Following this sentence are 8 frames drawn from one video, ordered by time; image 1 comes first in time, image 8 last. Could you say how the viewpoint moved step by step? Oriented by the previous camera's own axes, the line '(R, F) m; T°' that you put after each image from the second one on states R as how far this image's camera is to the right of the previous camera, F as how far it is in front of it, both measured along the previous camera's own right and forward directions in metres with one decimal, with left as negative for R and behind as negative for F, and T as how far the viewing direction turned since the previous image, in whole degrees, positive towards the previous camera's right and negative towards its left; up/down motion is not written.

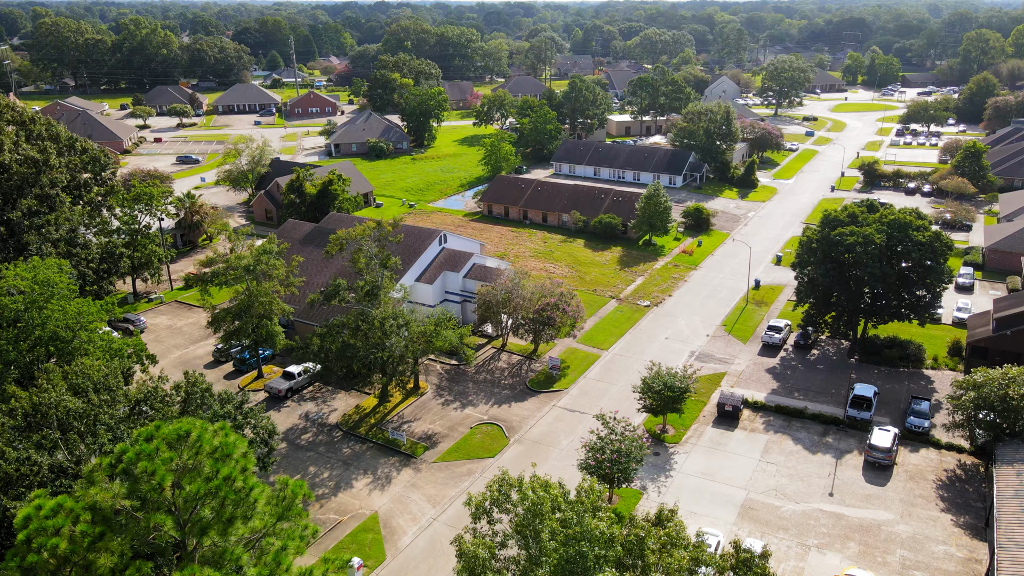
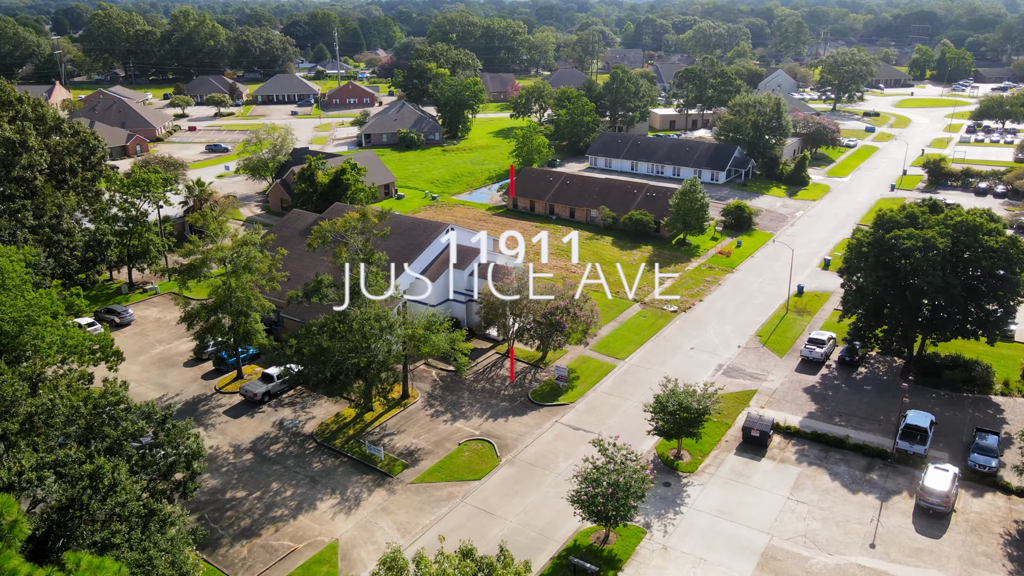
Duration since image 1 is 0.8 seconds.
(+2.5, +4.7) m; -4°
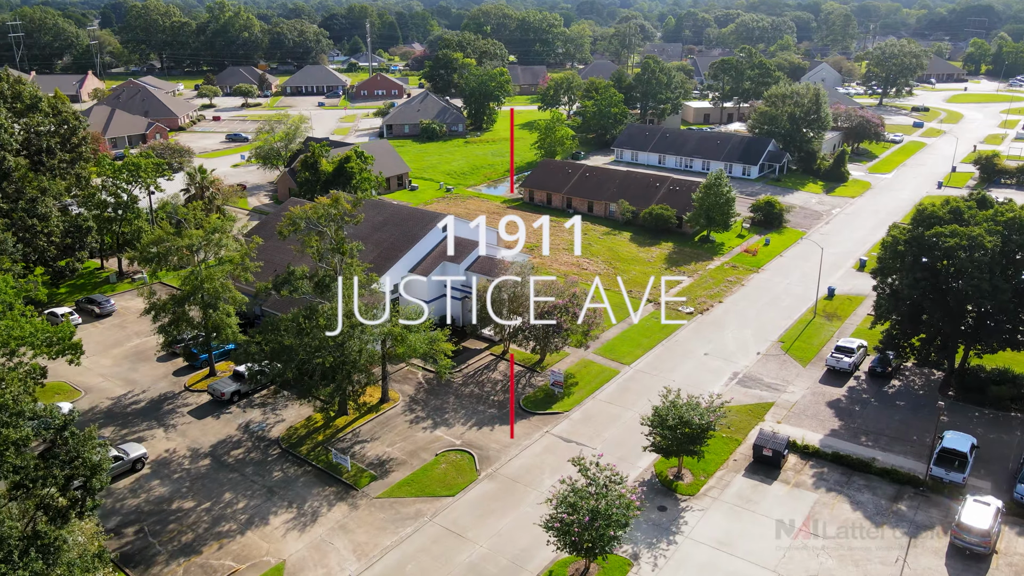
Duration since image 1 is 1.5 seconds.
(+2.3, +3.5) m; -3°
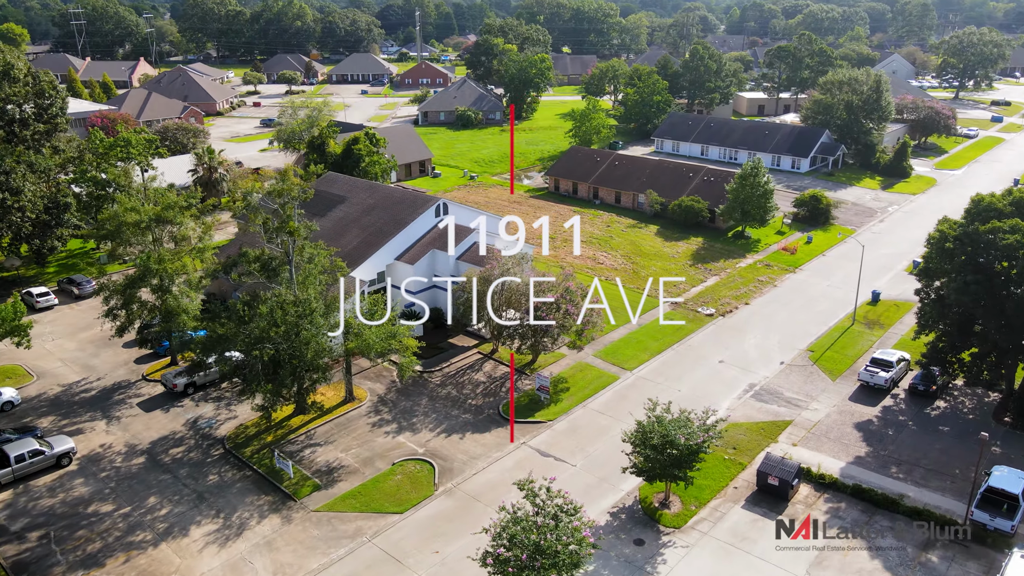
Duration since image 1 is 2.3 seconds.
(+3.3, +4.1) m; -5°
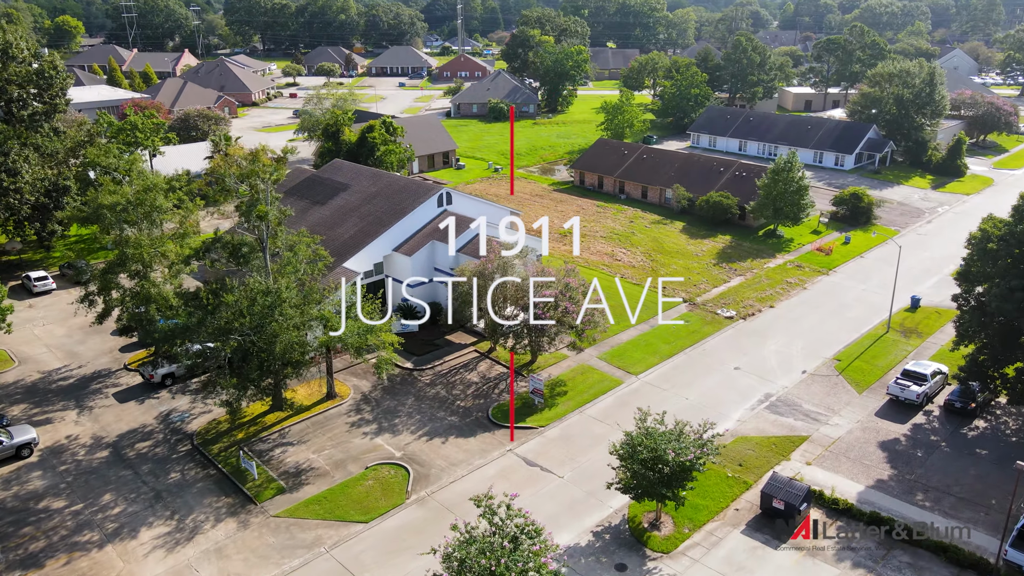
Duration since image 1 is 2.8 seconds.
(+2.1, +2.3) m; -4°
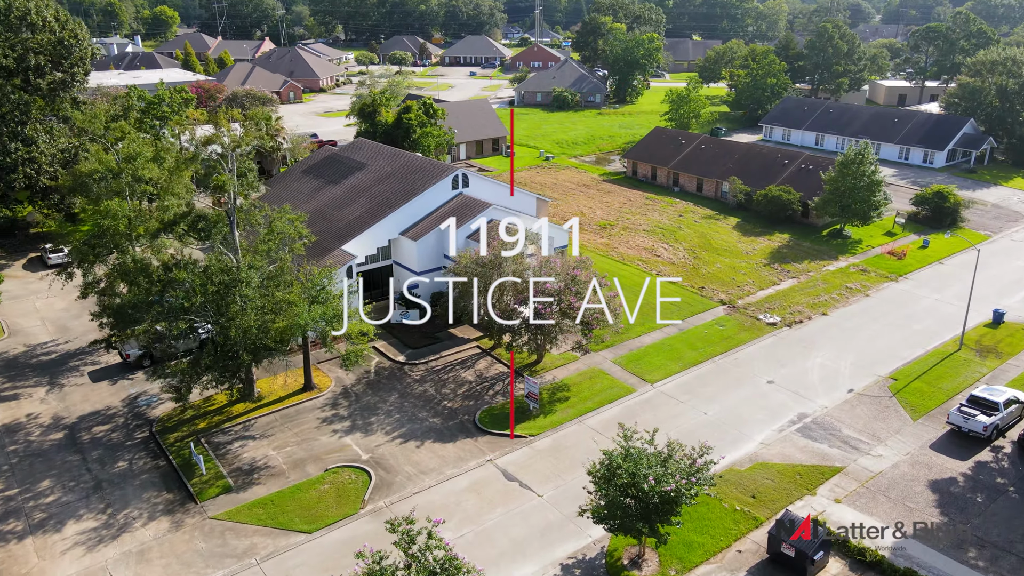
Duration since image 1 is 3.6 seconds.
(+3.1, +3.5) m; -6°
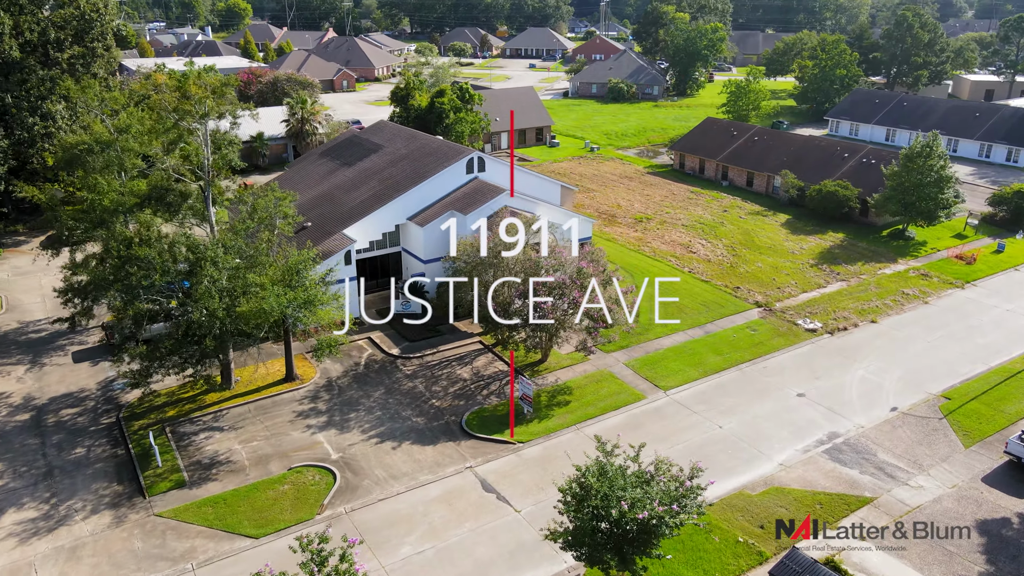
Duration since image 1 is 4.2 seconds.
(+2.3, +2.6) m; -5°
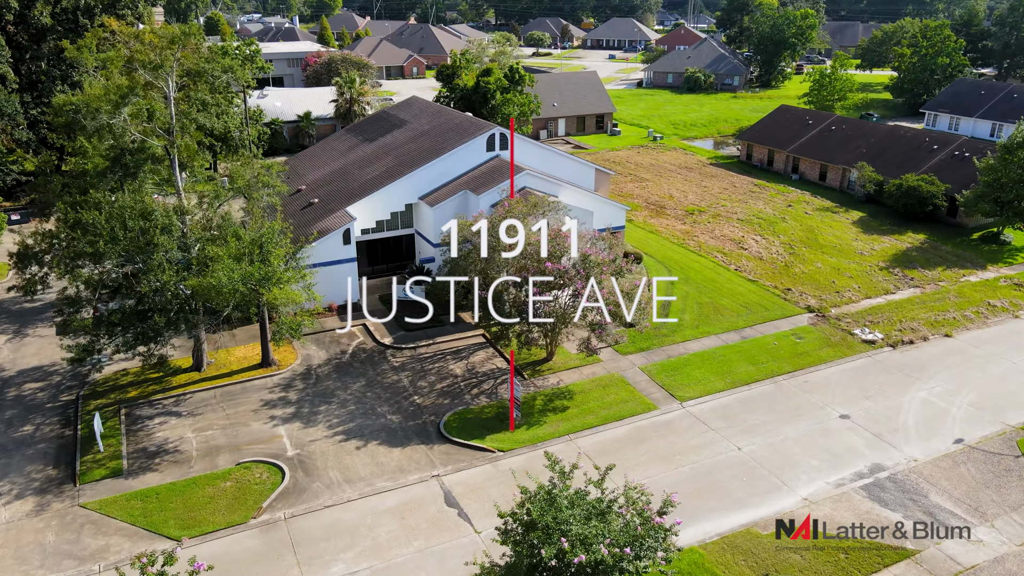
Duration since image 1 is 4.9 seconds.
(+2.7, +3.2) m; -6°
